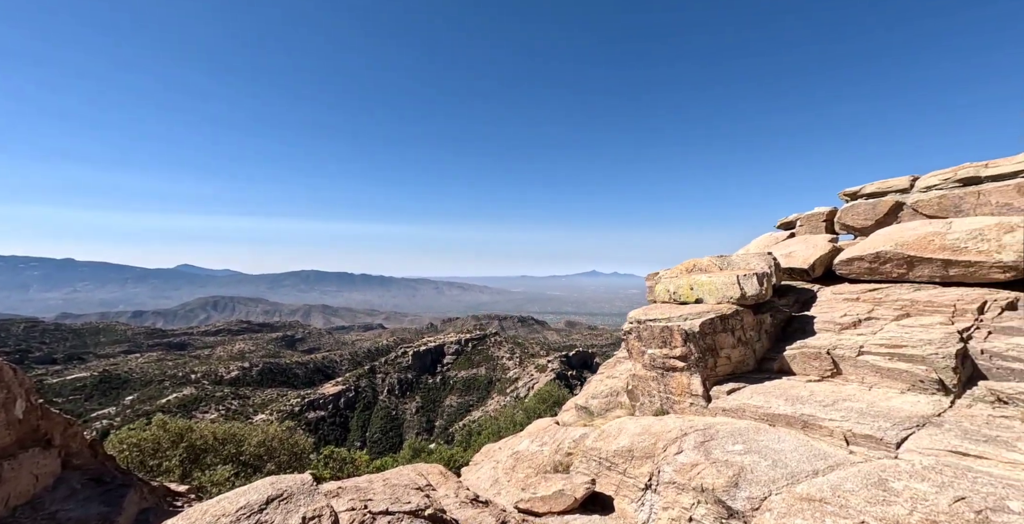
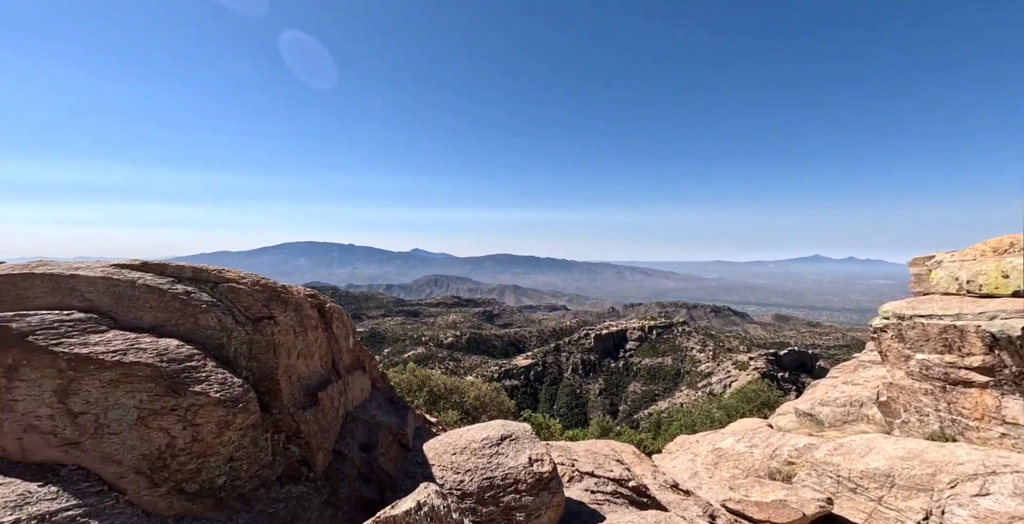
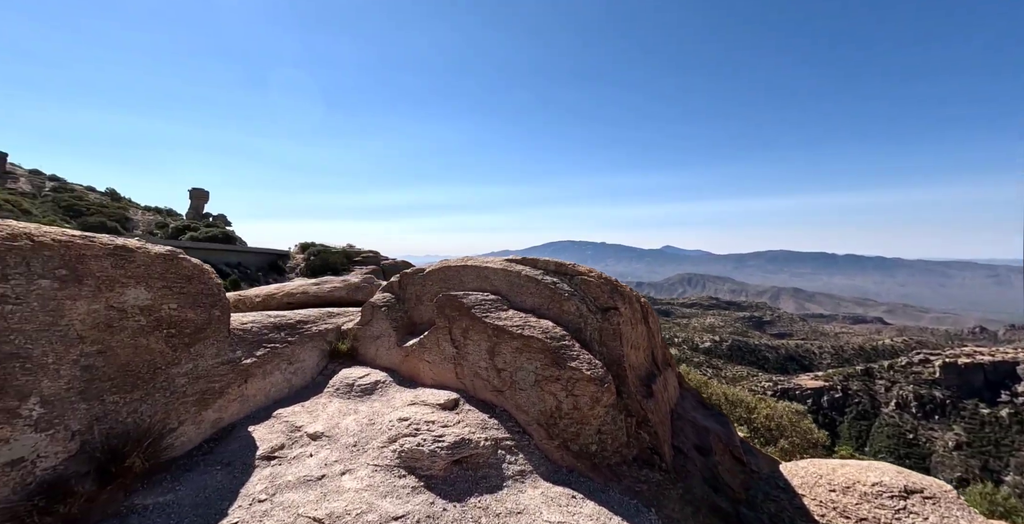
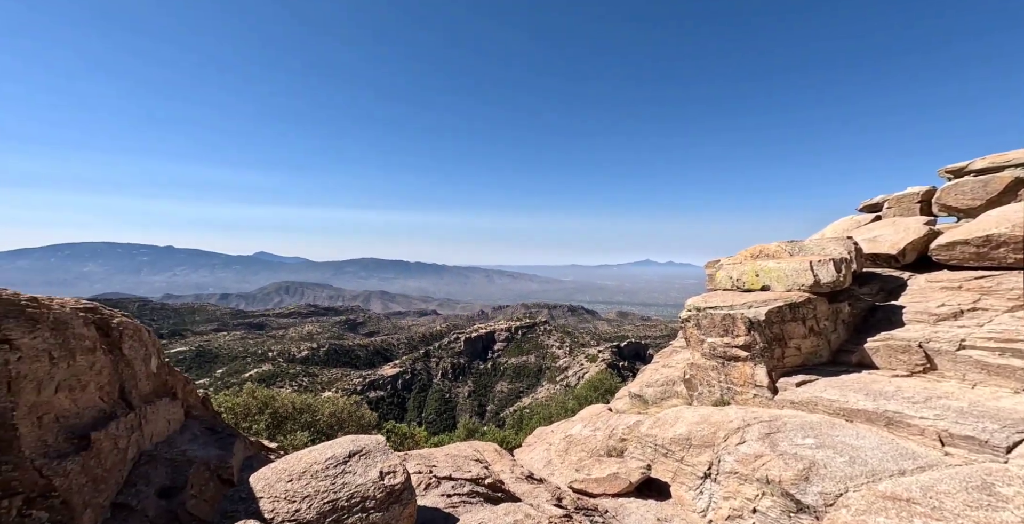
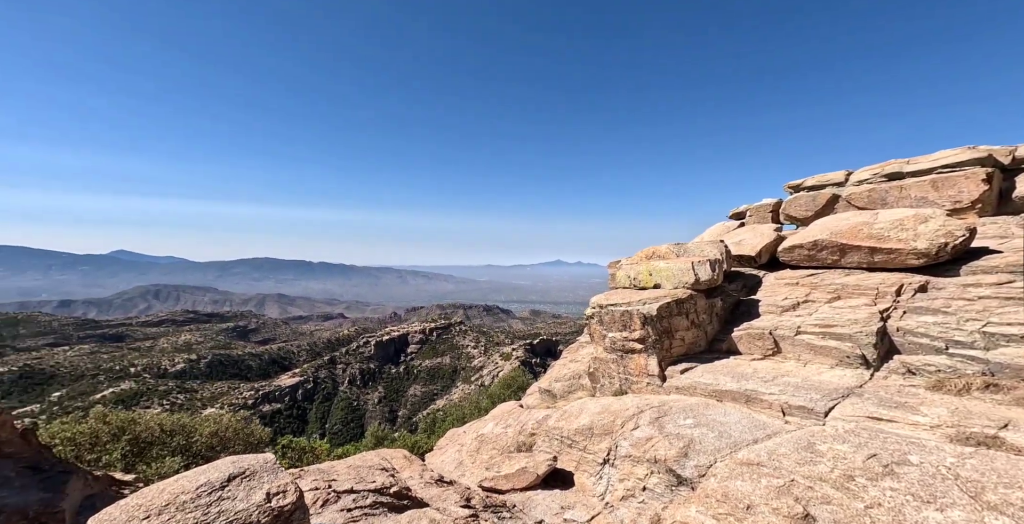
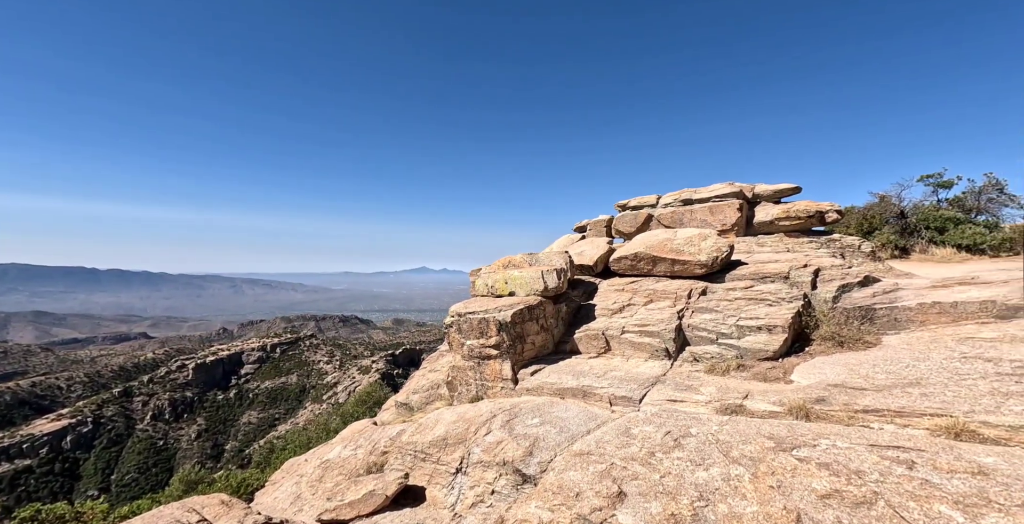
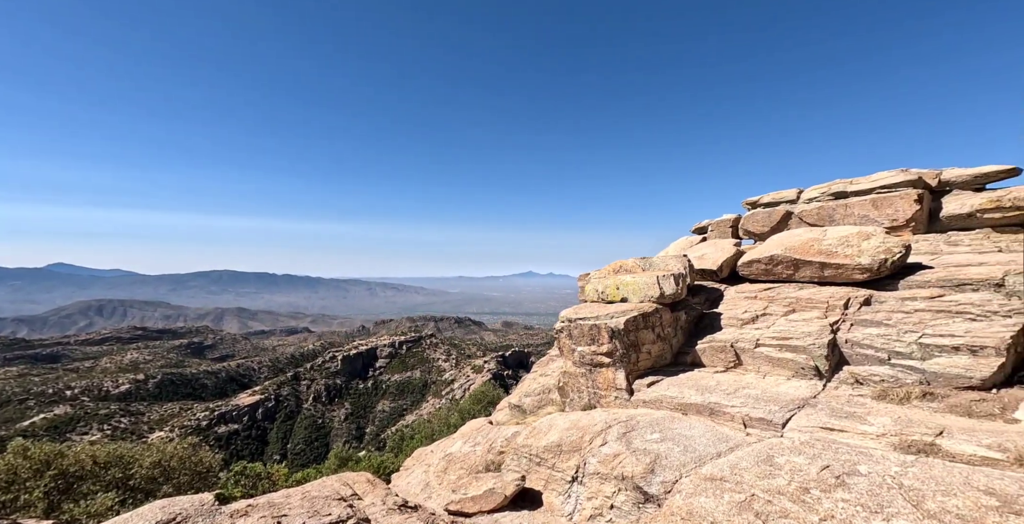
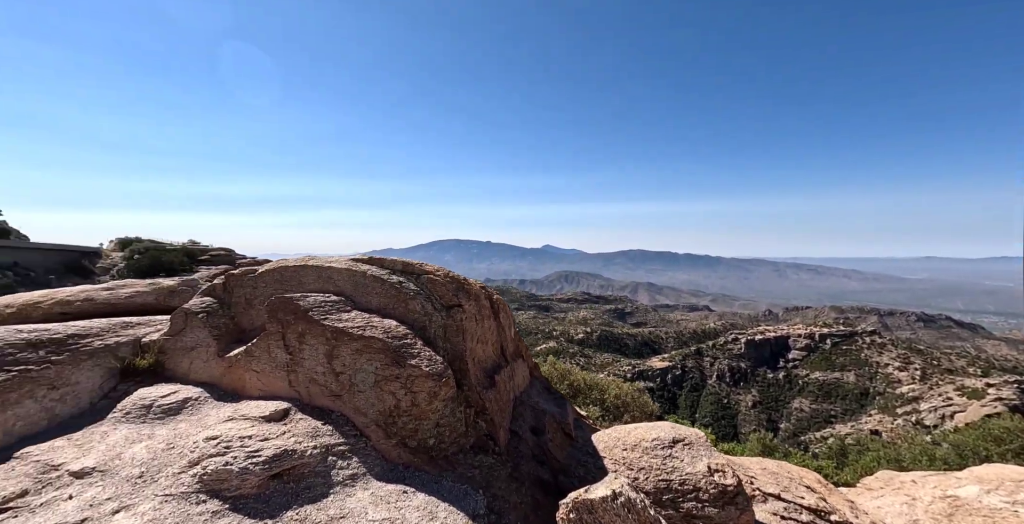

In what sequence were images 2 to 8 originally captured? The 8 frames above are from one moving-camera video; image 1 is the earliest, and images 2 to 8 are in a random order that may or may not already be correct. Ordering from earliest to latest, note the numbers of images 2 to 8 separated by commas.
7, 6, 5, 4, 2, 8, 3
